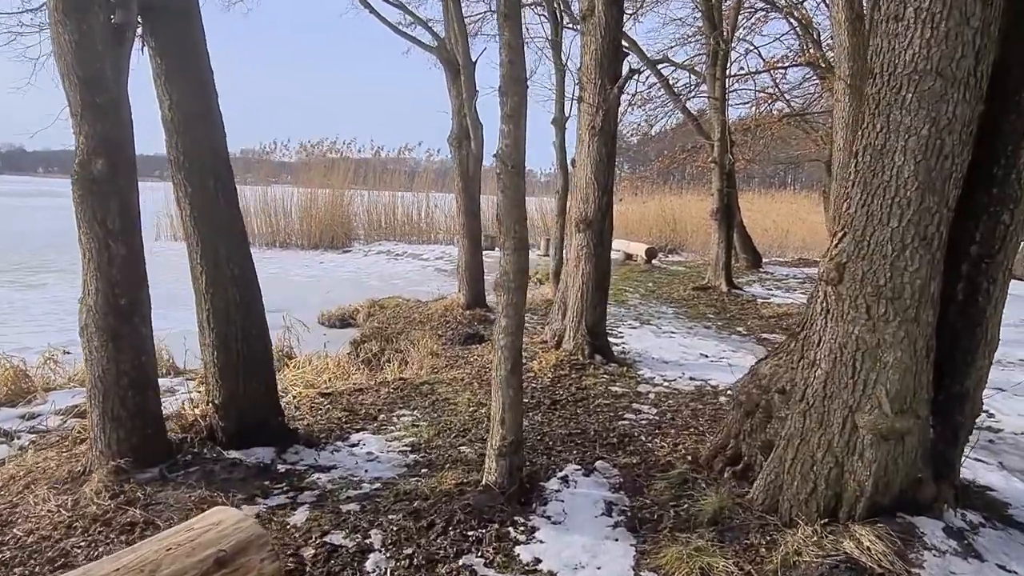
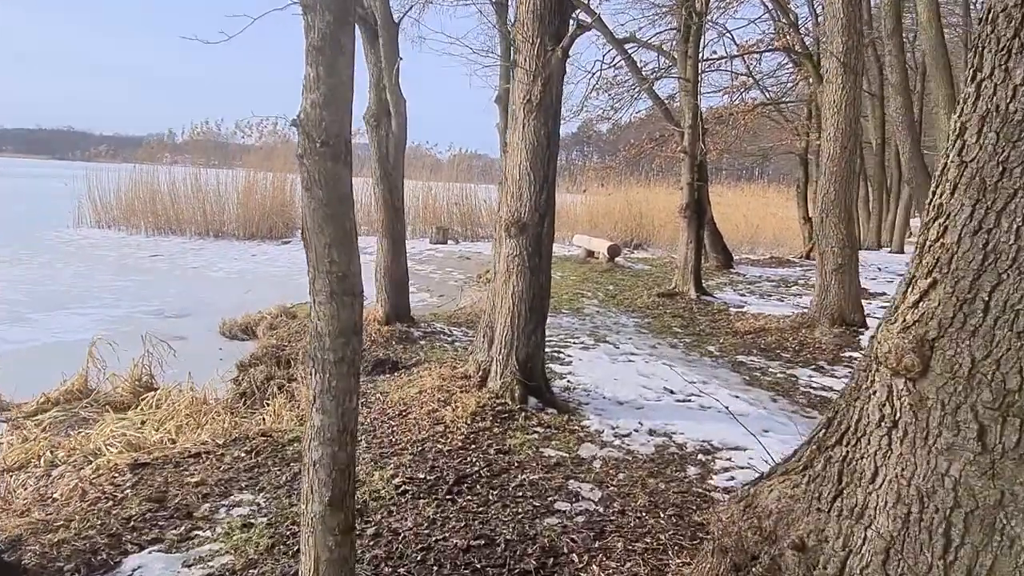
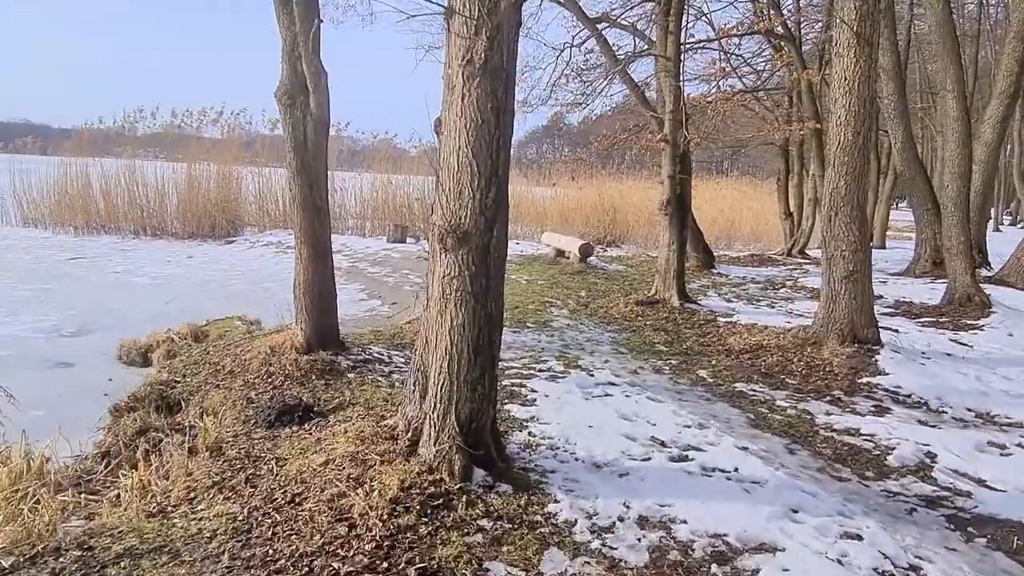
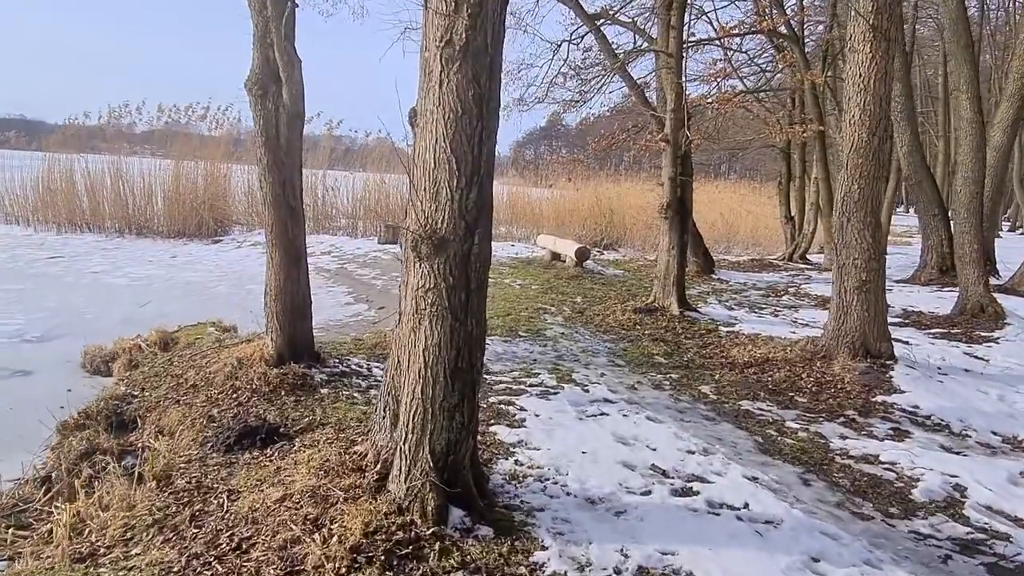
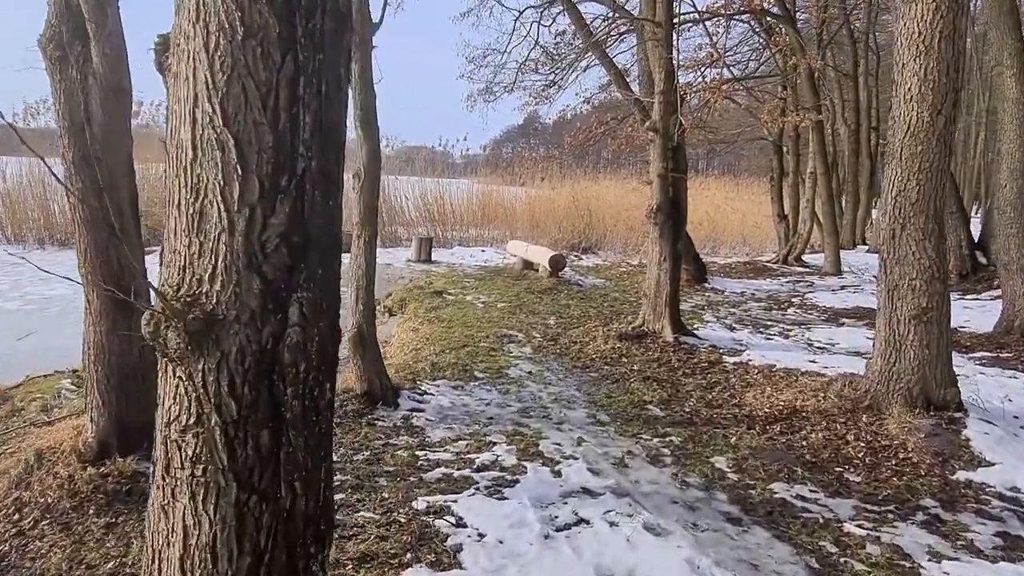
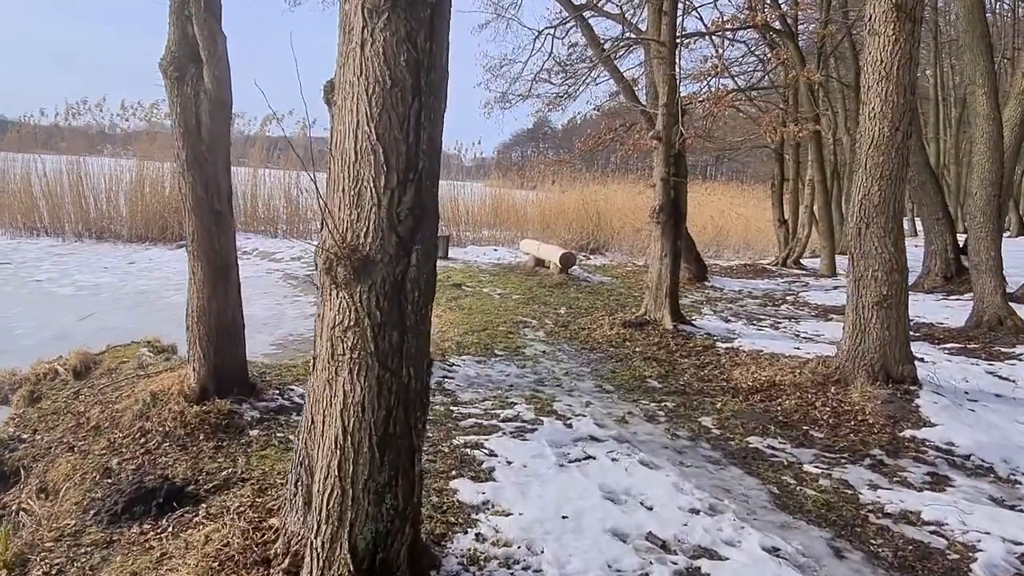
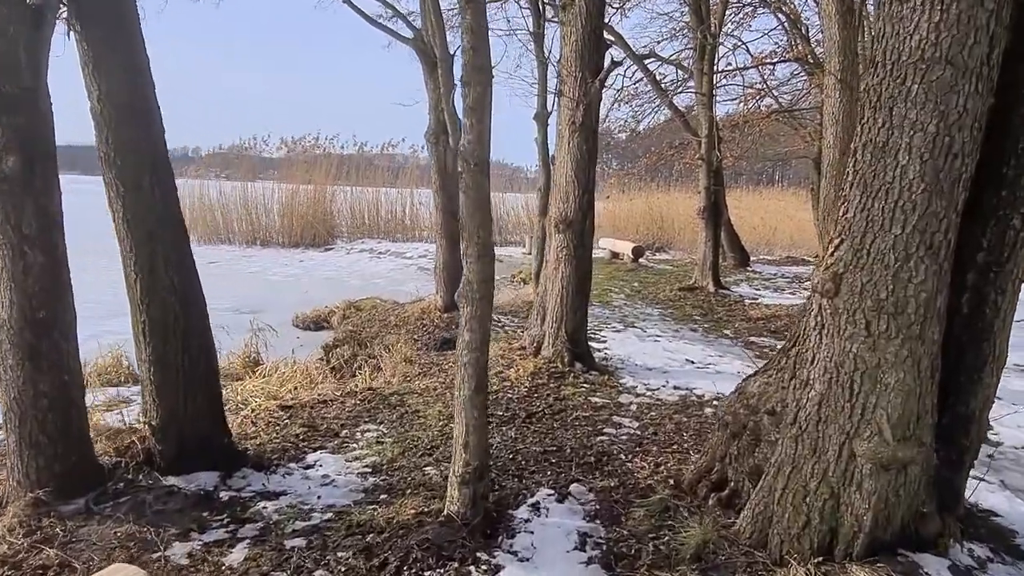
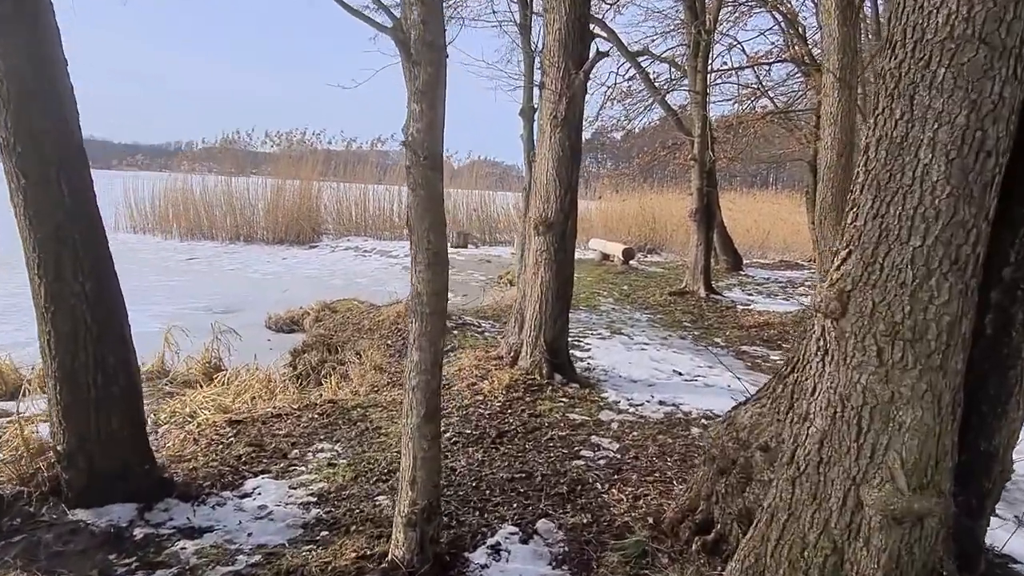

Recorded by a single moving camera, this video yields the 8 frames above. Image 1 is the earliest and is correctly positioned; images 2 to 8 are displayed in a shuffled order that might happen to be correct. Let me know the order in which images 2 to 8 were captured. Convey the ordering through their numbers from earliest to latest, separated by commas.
7, 8, 2, 3, 4, 6, 5
